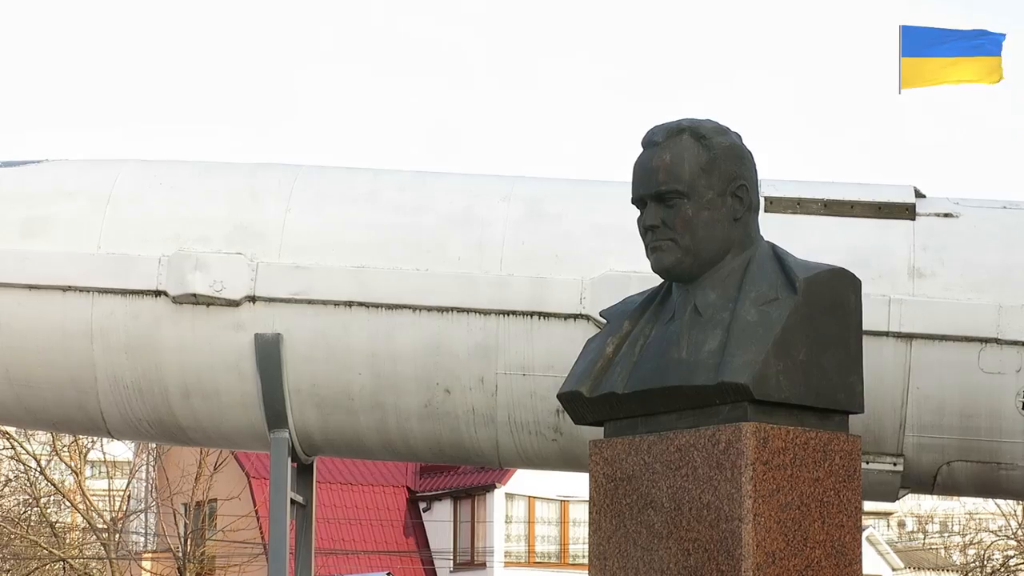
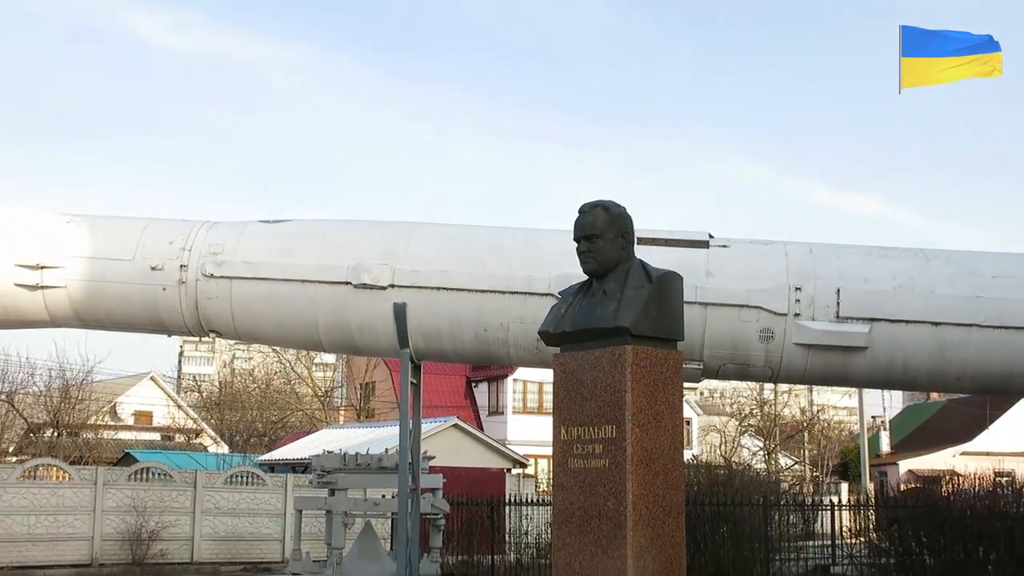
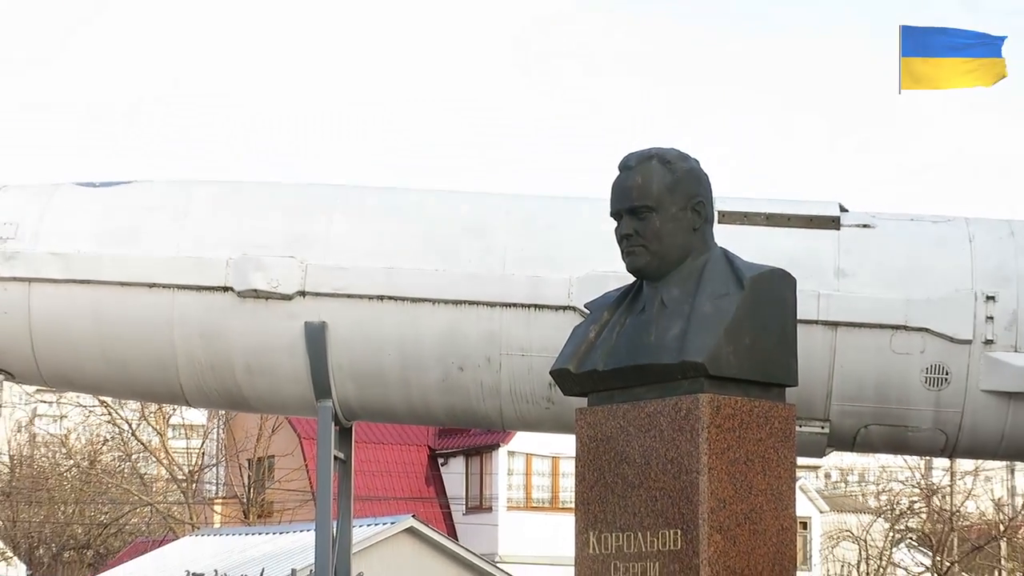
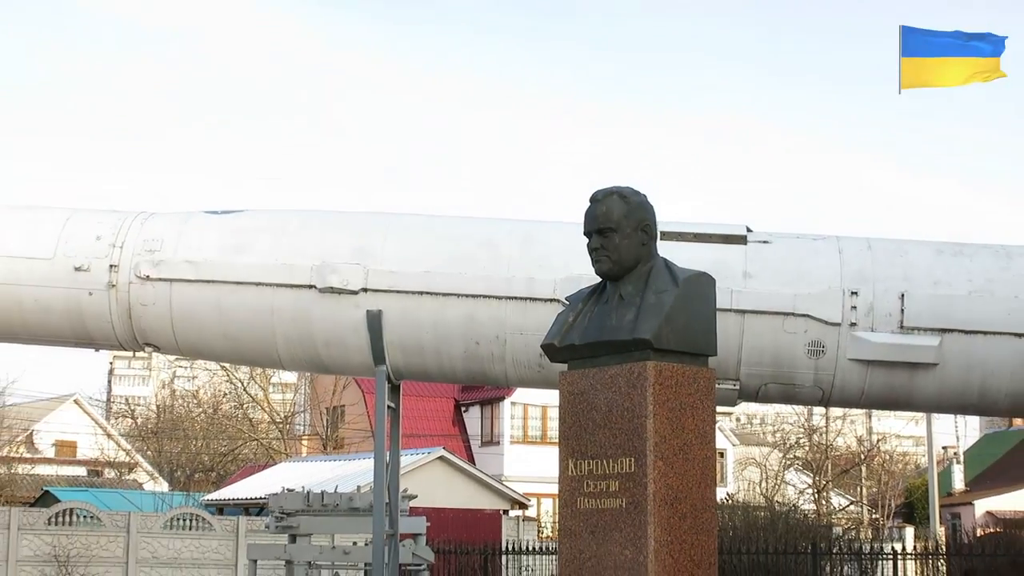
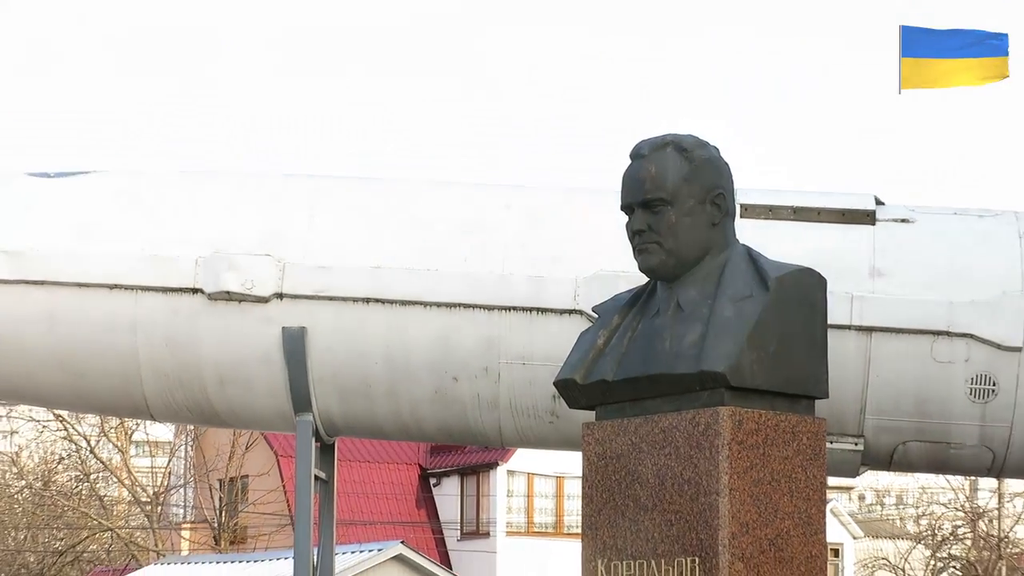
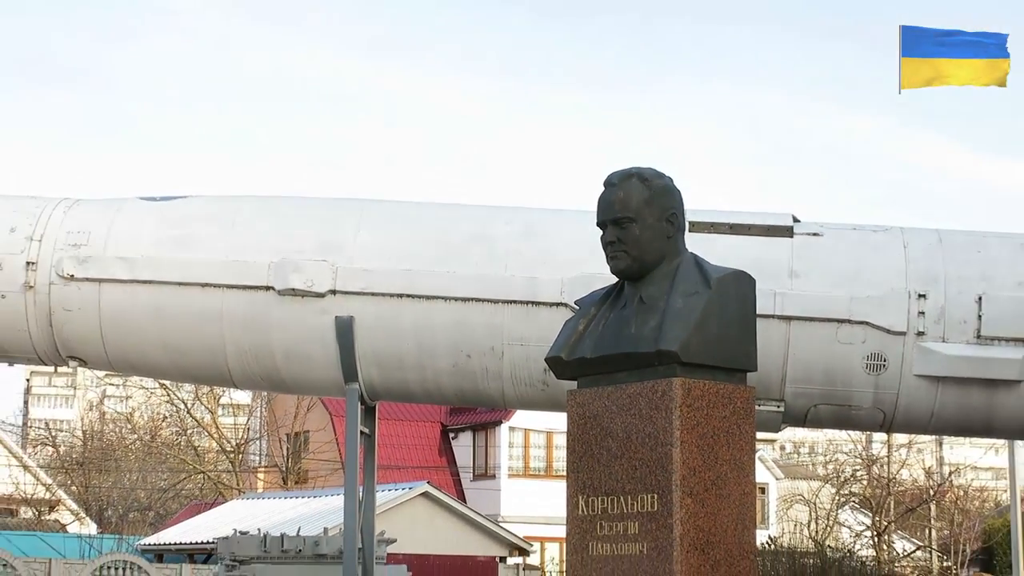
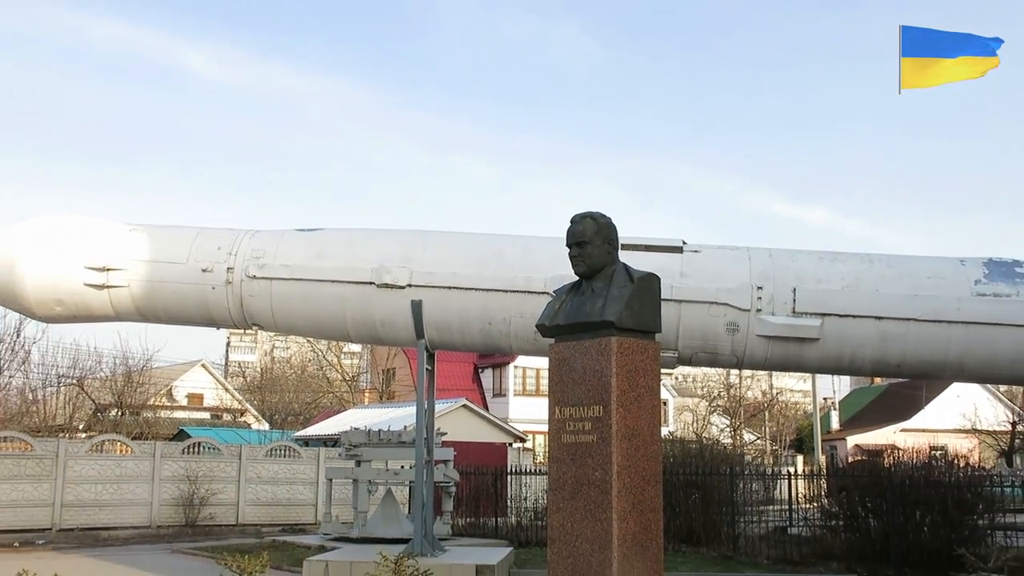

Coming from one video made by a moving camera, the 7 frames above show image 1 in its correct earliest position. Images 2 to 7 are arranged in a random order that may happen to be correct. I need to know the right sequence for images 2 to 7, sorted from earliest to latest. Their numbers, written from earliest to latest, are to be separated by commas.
5, 3, 6, 4, 2, 7
